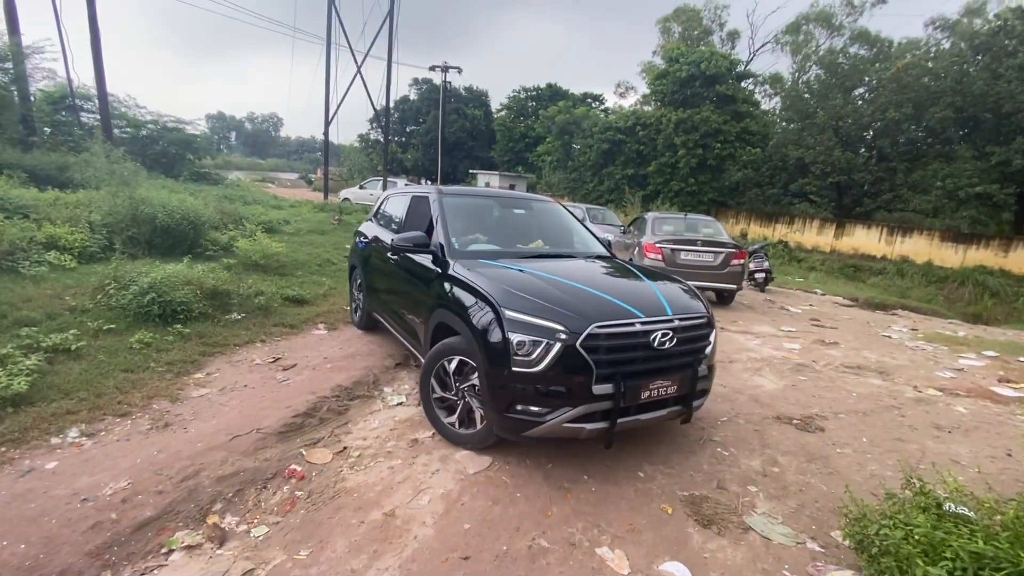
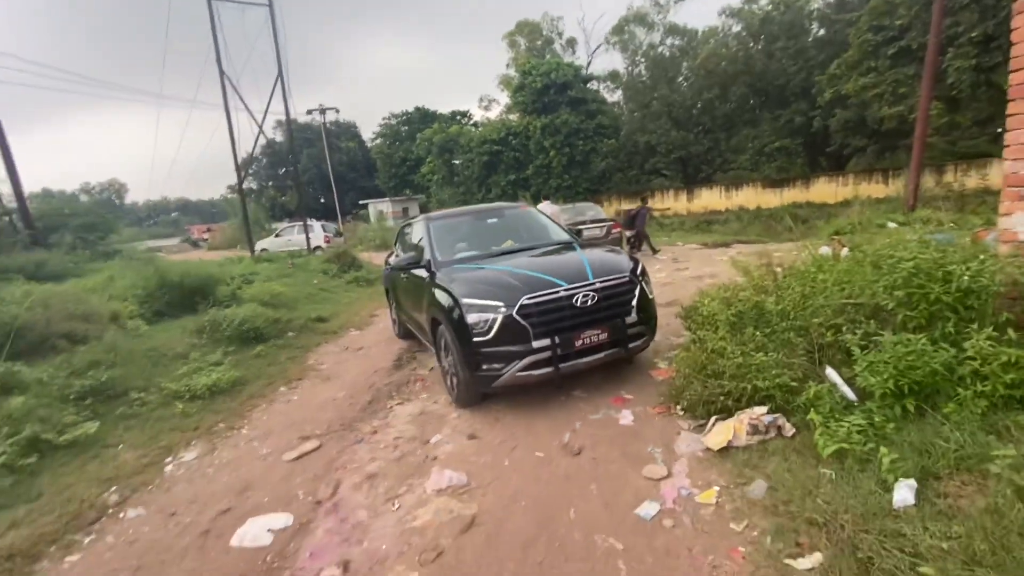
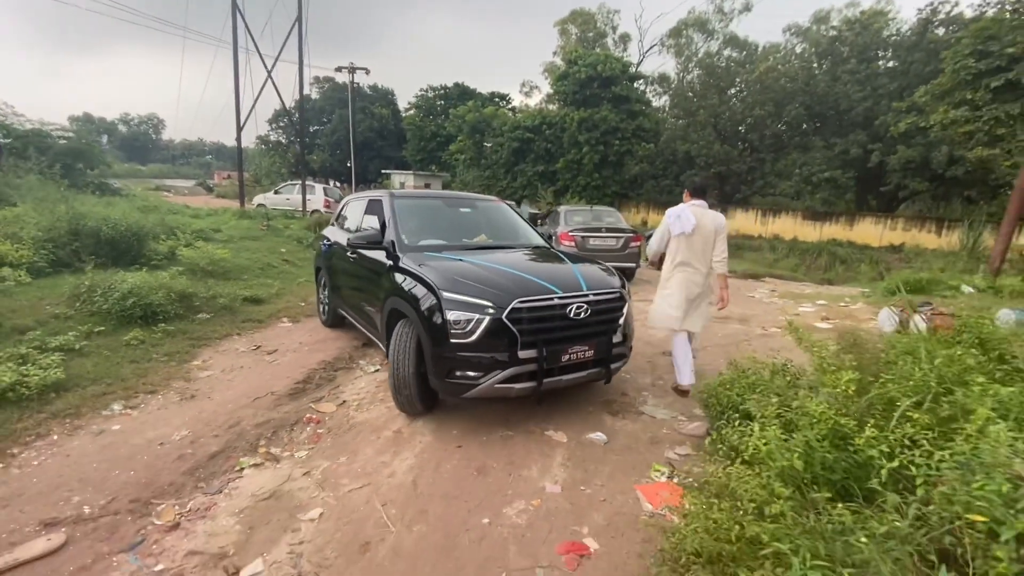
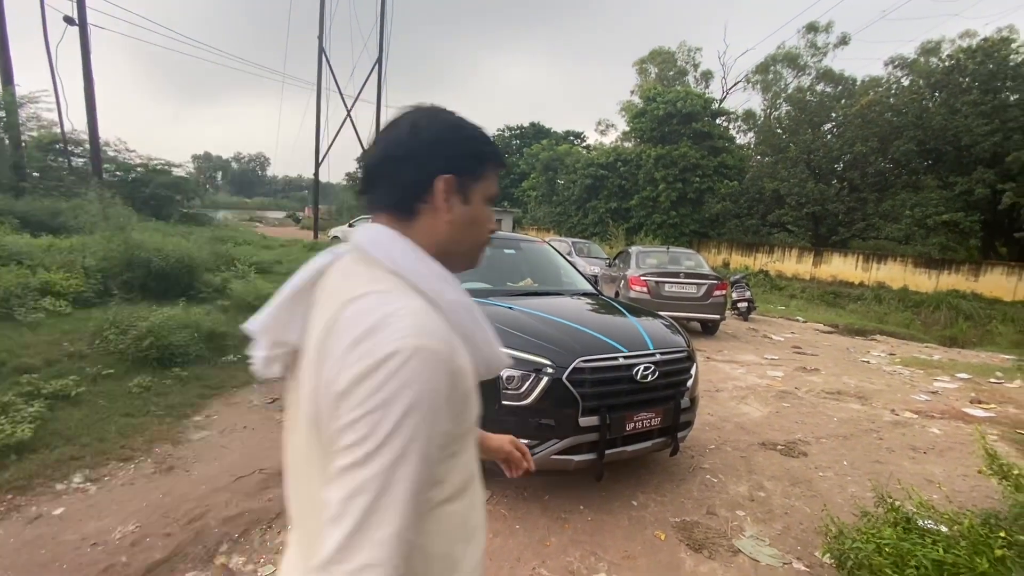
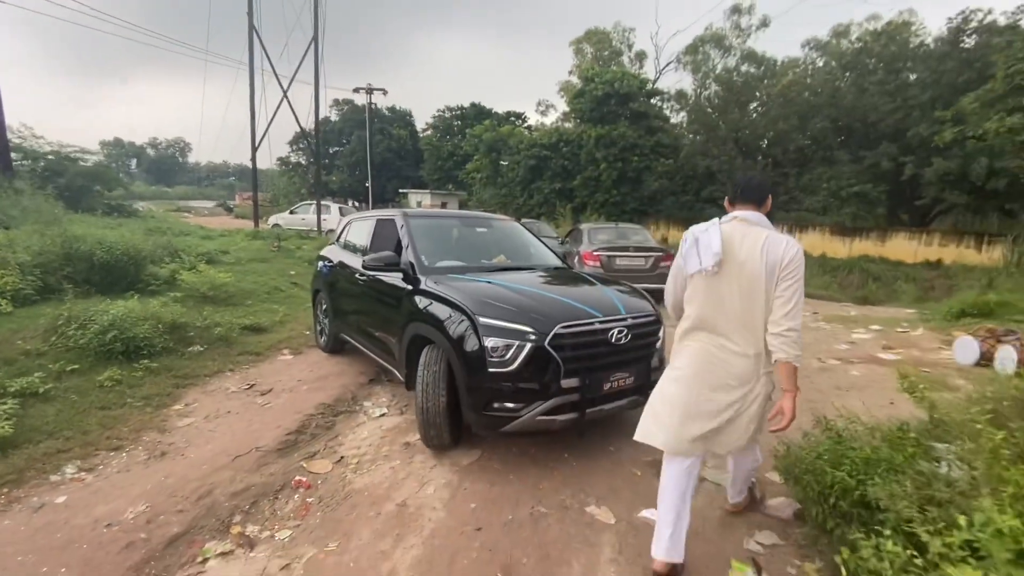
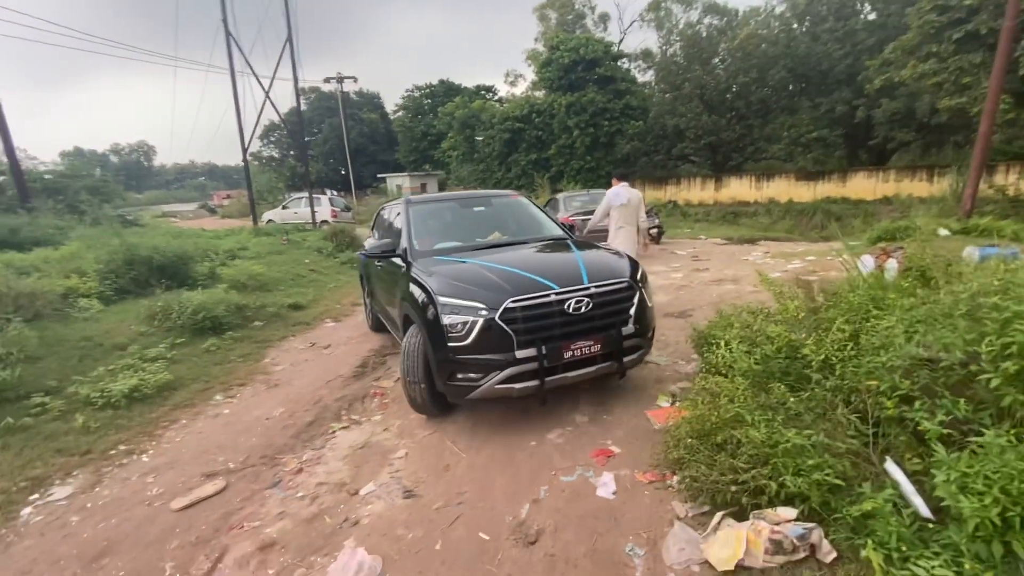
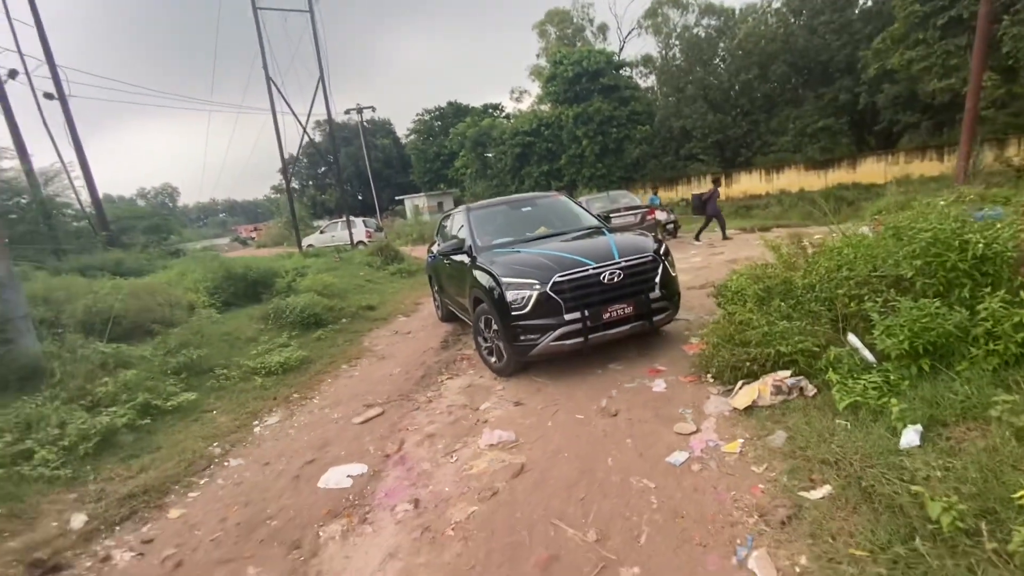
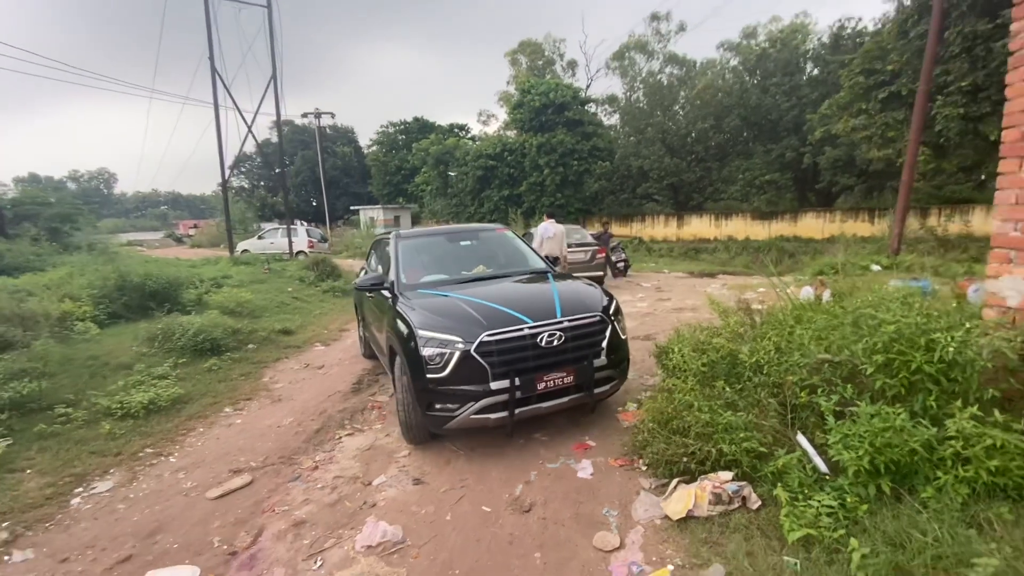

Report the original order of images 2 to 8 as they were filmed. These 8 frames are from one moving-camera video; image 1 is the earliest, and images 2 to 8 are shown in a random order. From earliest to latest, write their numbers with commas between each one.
4, 5, 3, 6, 8, 2, 7
